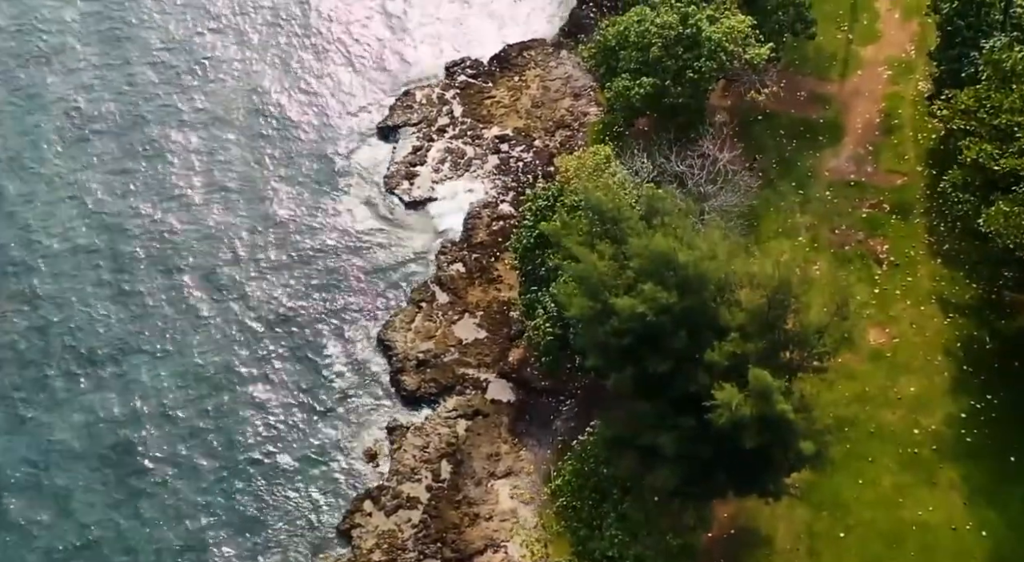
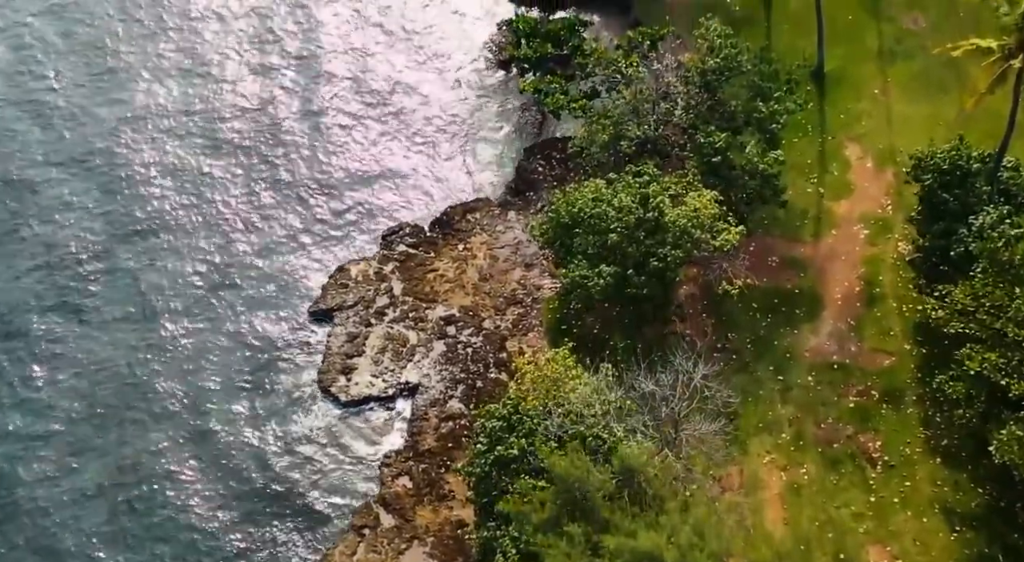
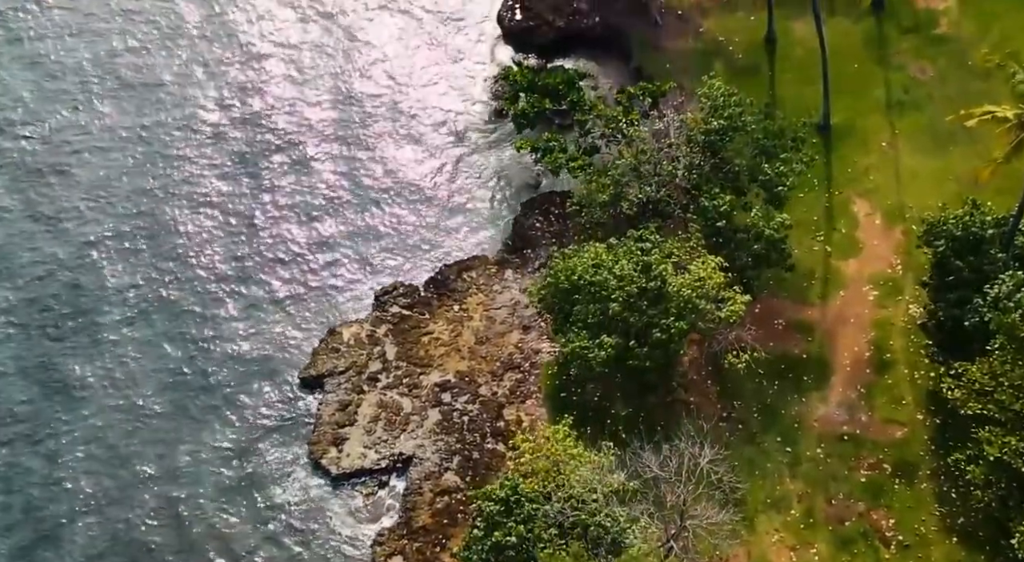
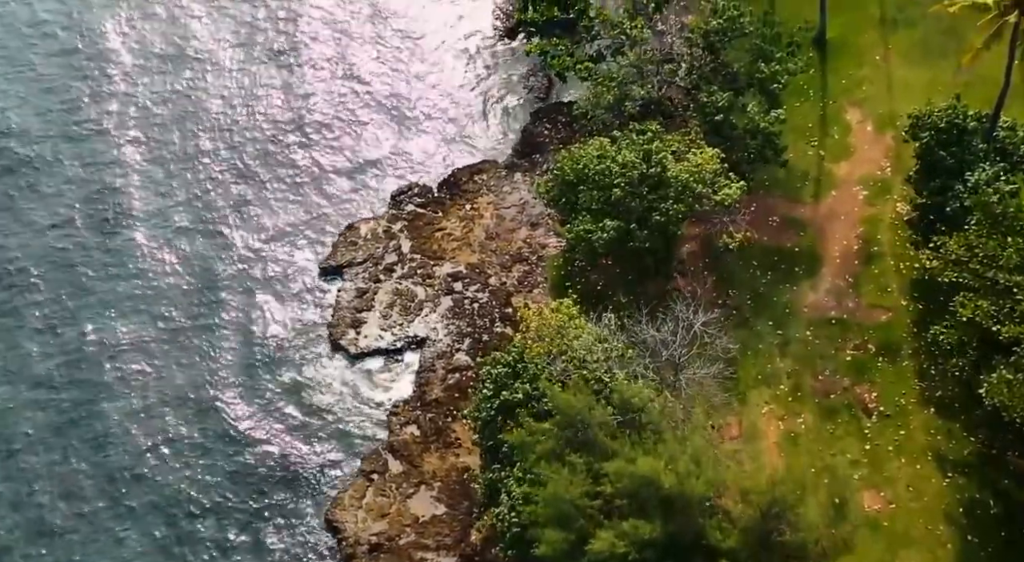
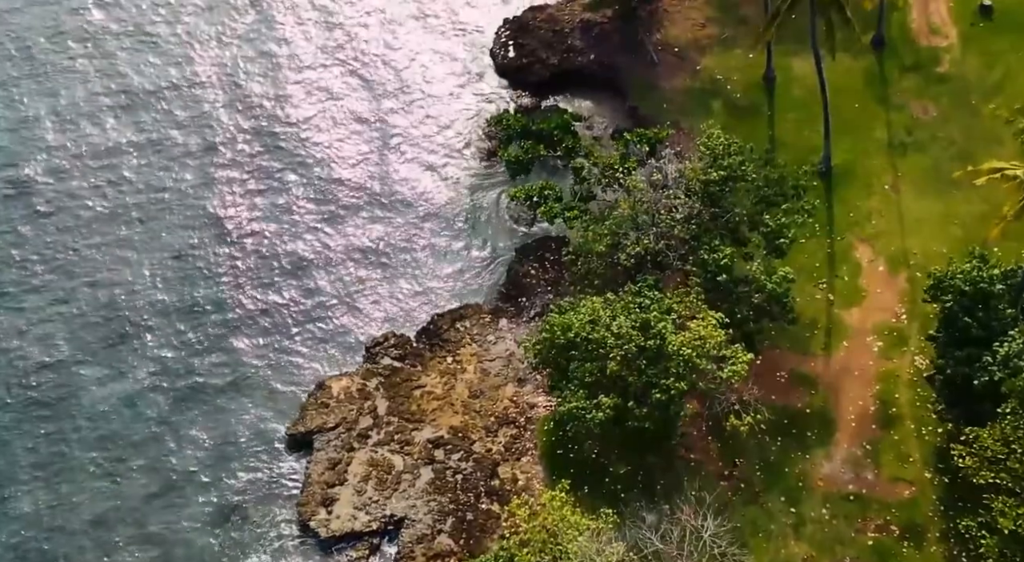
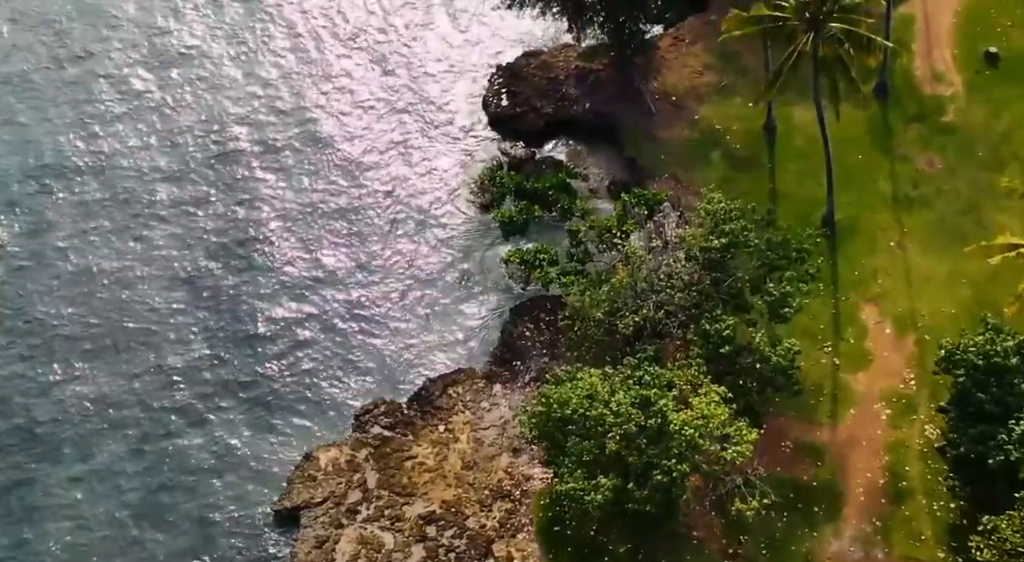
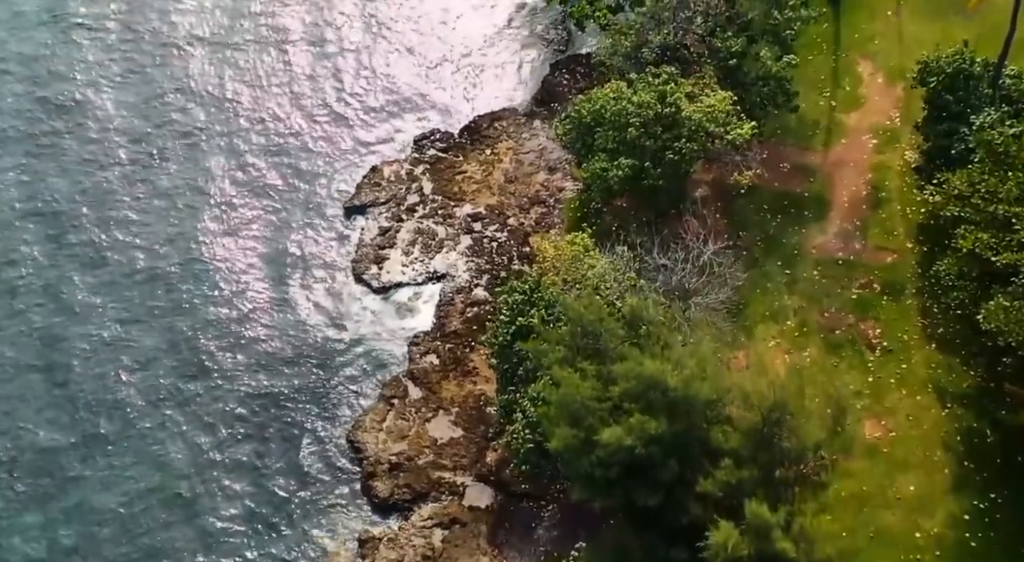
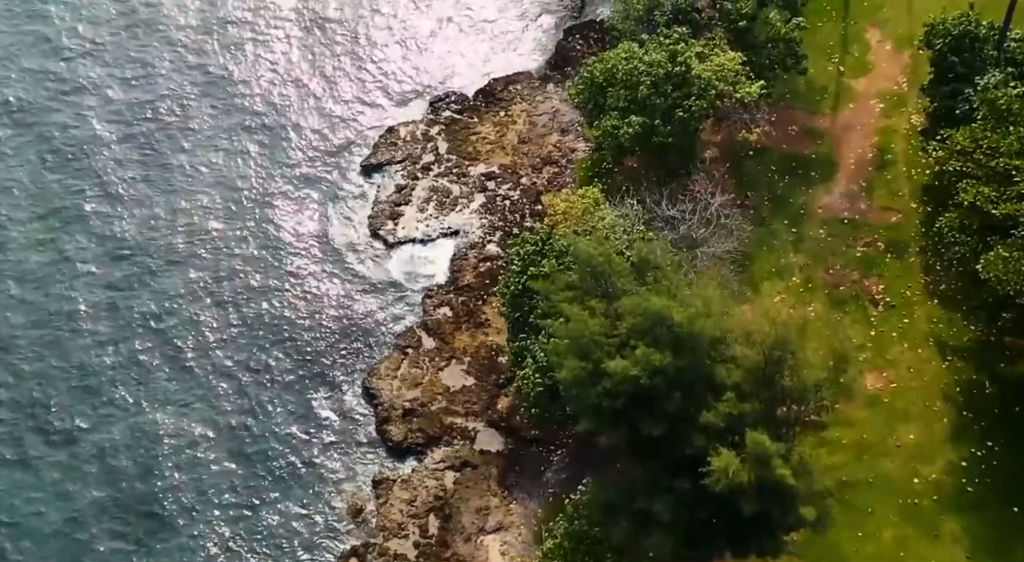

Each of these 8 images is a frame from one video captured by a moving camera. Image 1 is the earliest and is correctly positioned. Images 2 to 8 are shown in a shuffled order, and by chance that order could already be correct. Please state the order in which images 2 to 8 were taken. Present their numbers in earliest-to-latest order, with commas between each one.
8, 7, 4, 2, 3, 5, 6
